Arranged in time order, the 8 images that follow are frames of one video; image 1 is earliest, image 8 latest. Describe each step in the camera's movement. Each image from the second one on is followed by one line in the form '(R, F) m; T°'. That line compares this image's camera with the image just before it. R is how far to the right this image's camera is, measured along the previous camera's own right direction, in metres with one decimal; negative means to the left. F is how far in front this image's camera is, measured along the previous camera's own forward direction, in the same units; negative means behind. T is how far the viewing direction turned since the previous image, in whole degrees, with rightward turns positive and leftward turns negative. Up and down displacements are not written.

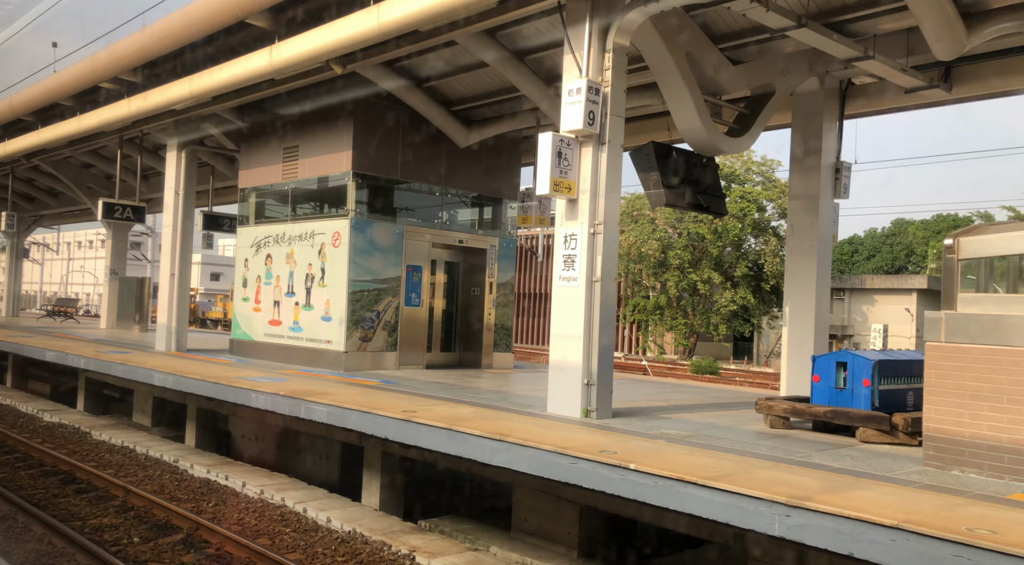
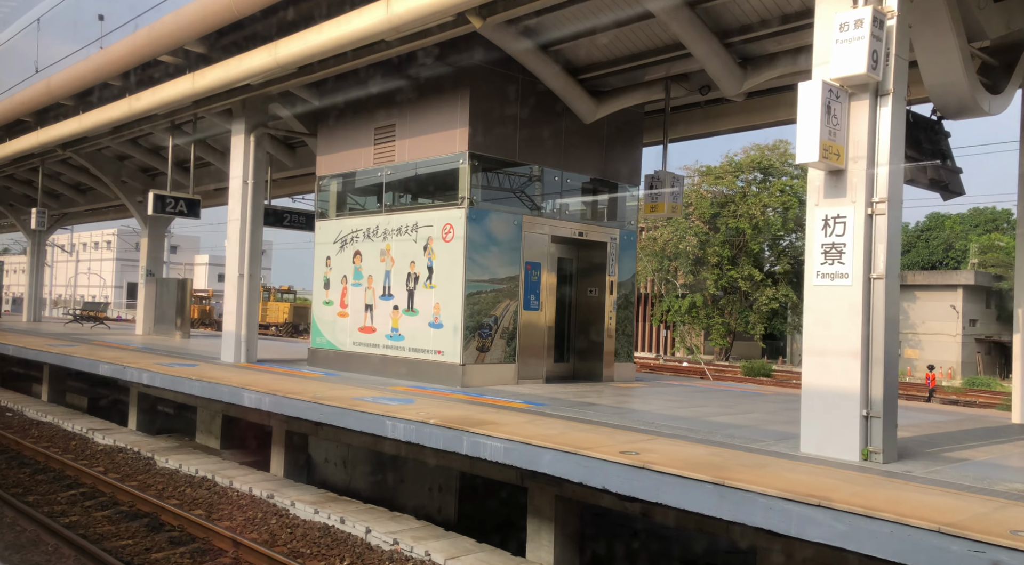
(-1.7, +2.0) m; 0°
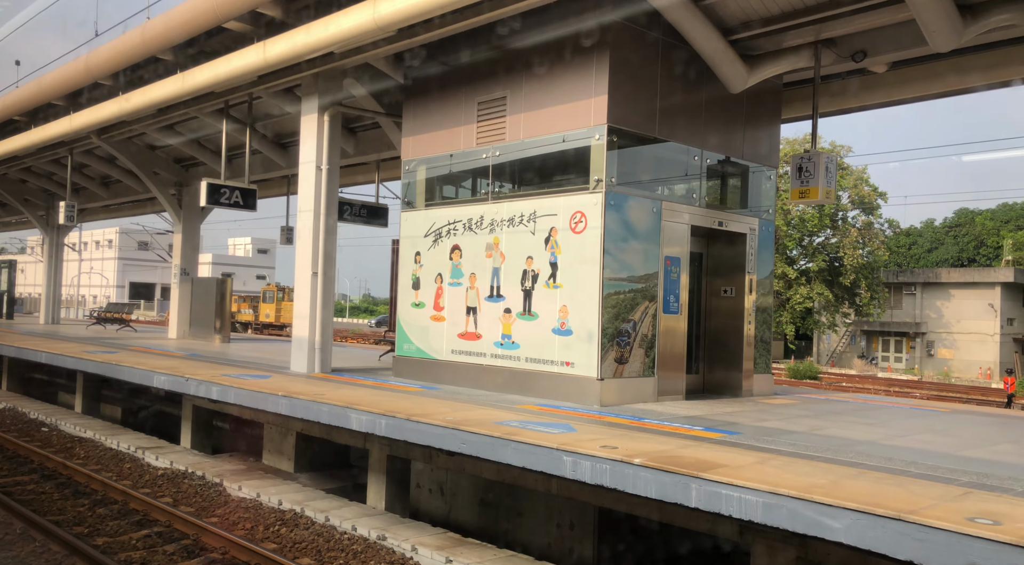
(-1.5, +1.8) m; 0°
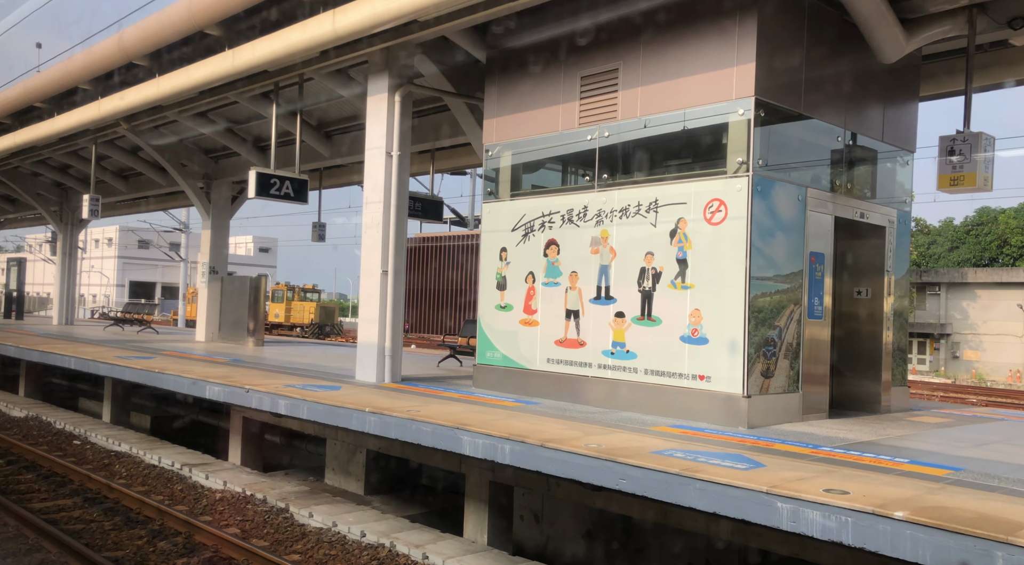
(-1.2, +1.4) m; 0°
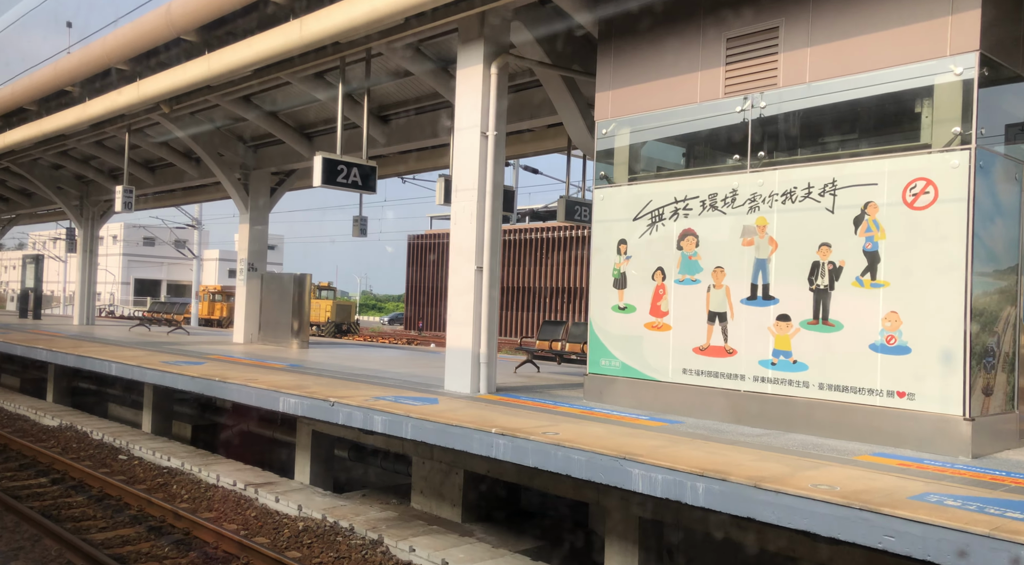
(-1.2, +1.4) m; 0°
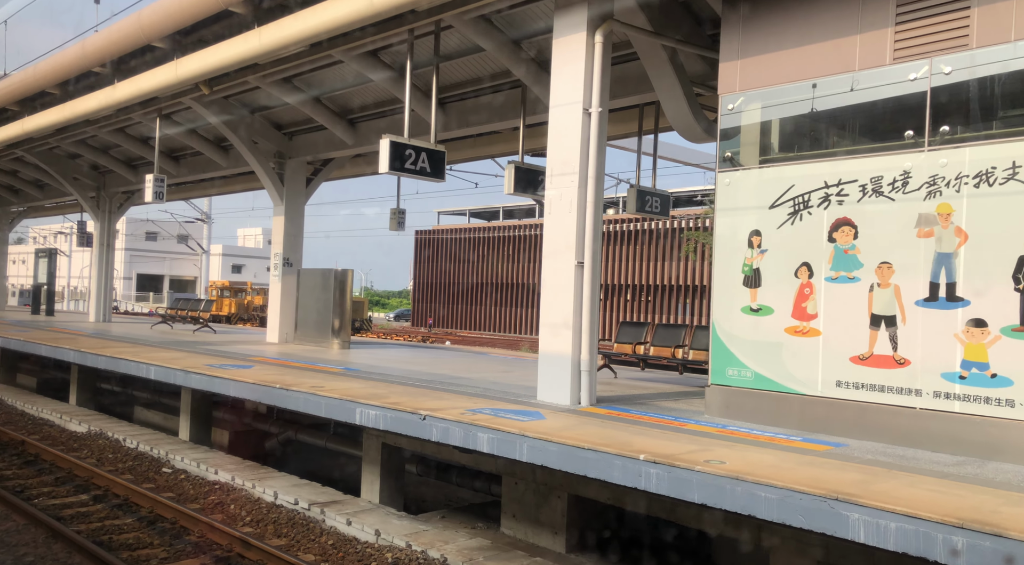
(-1.0, +1.2) m; 0°
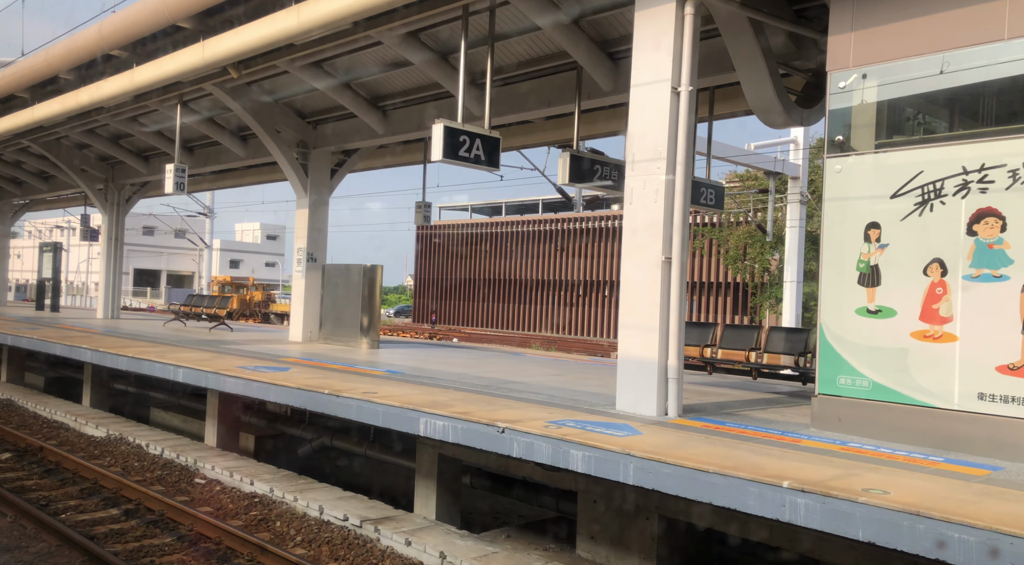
(-0.8, +0.9) m; 0°
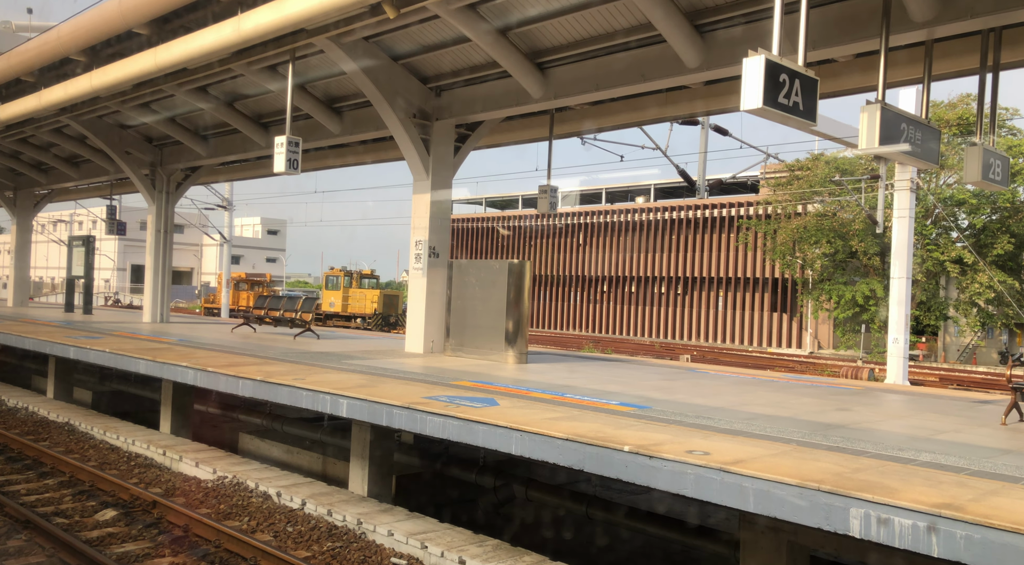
(-2.8, +3.2) m; 0°
